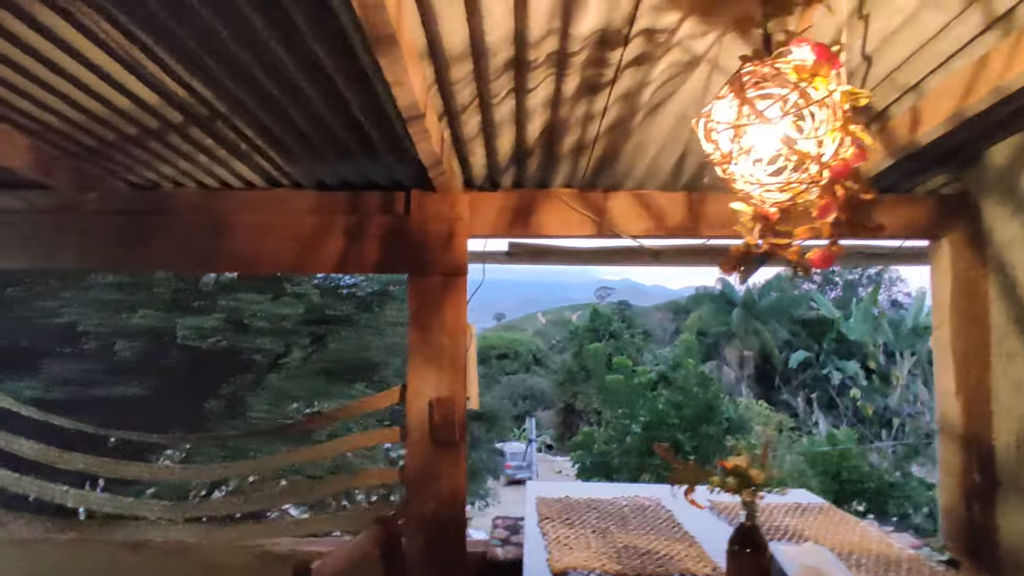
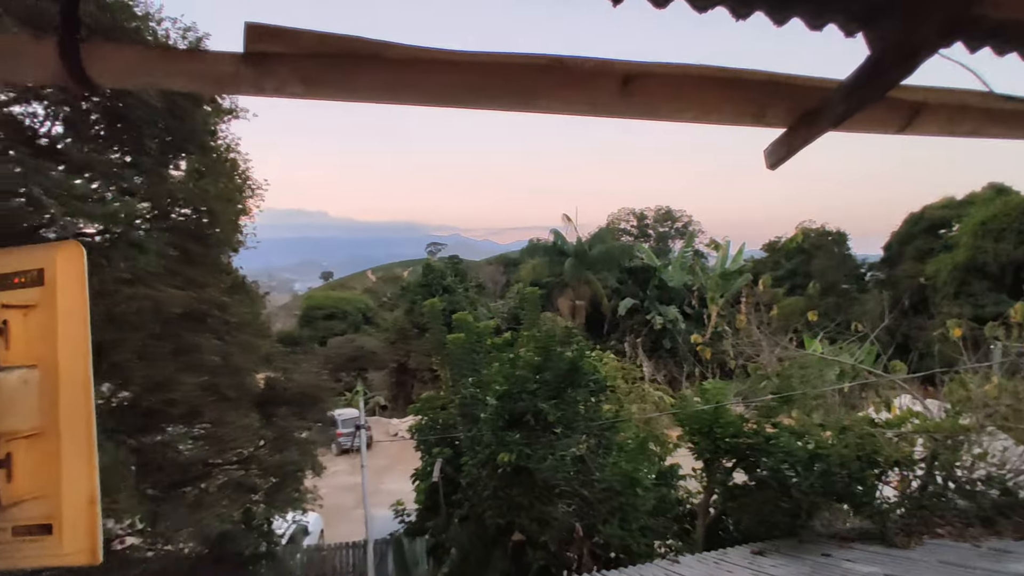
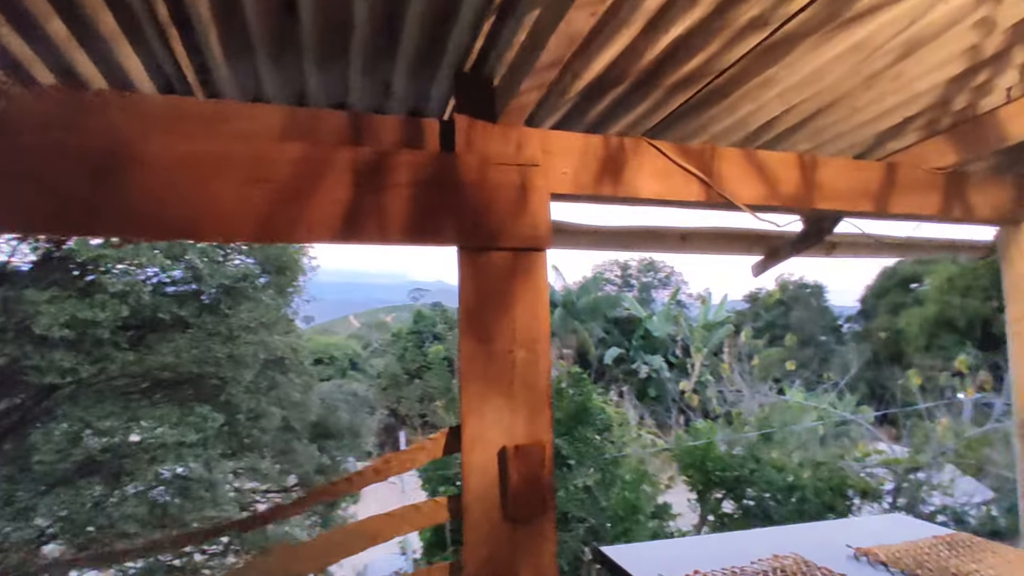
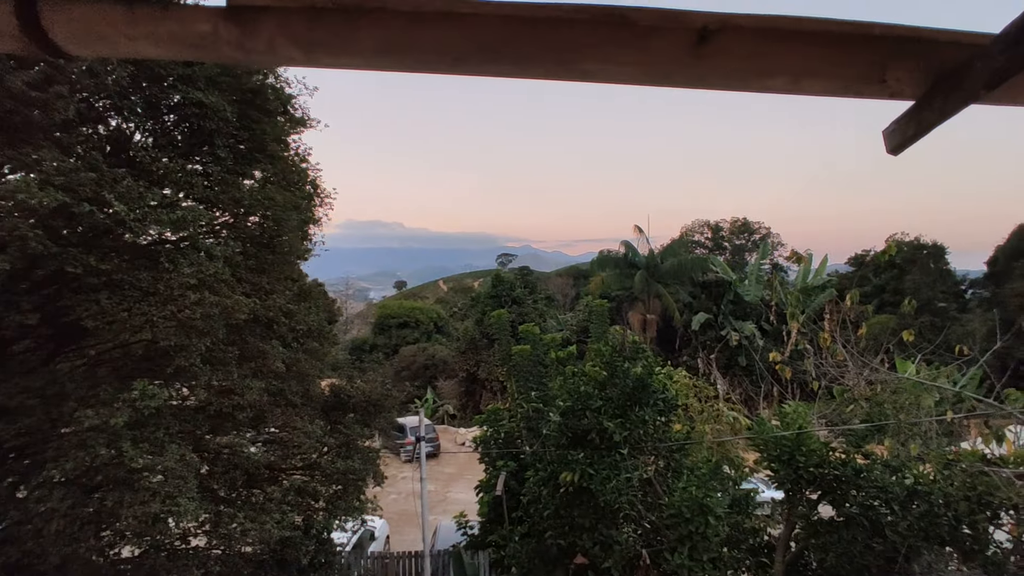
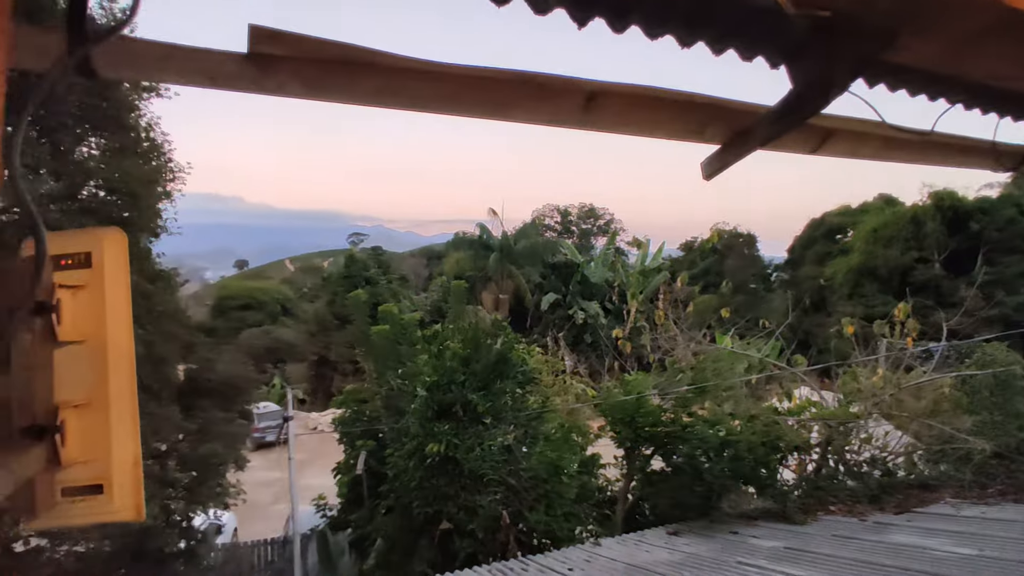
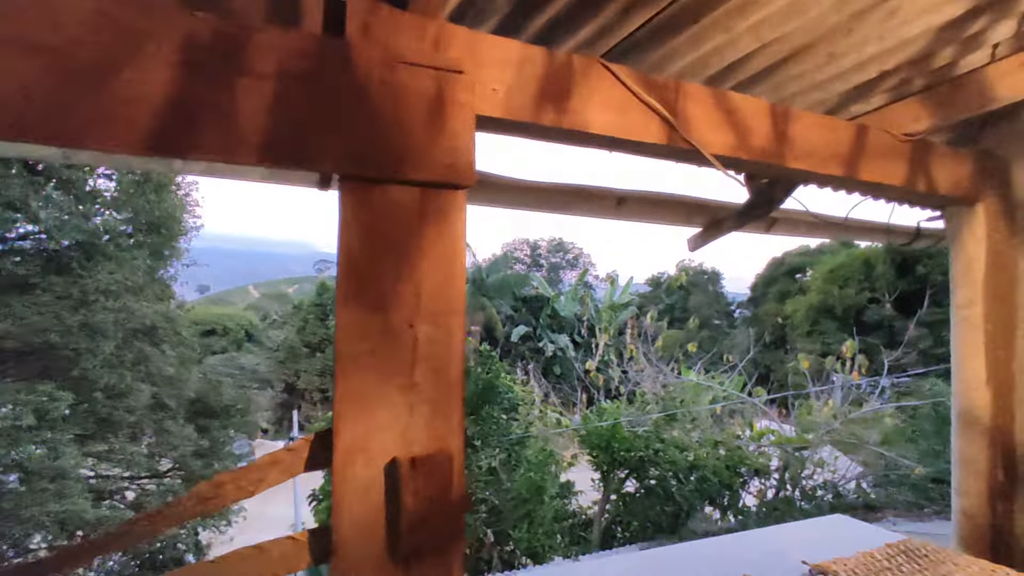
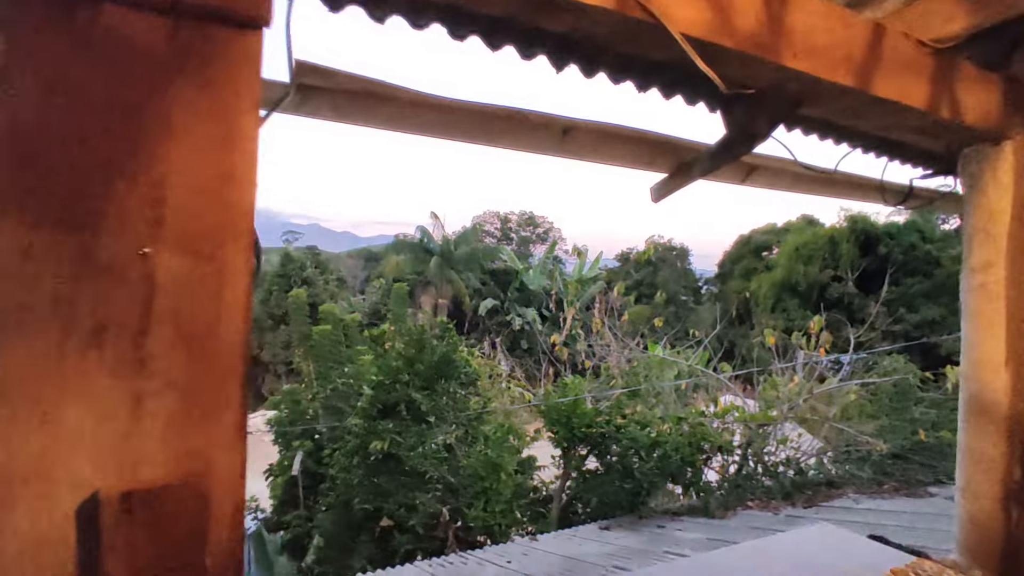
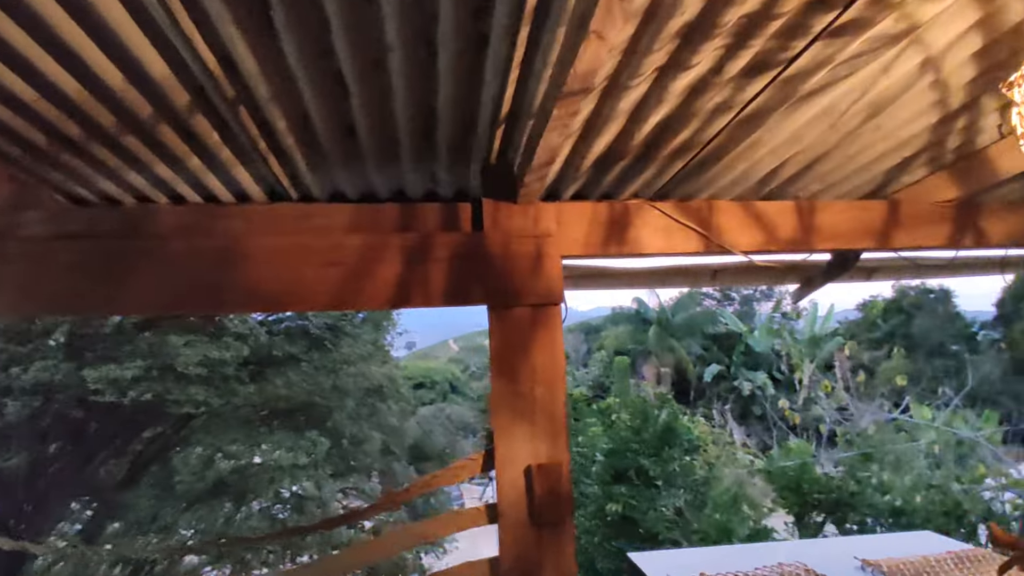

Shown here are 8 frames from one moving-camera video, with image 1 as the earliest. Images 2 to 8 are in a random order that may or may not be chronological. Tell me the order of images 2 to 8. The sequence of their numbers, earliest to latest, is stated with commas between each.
8, 3, 6, 7, 5, 2, 4
